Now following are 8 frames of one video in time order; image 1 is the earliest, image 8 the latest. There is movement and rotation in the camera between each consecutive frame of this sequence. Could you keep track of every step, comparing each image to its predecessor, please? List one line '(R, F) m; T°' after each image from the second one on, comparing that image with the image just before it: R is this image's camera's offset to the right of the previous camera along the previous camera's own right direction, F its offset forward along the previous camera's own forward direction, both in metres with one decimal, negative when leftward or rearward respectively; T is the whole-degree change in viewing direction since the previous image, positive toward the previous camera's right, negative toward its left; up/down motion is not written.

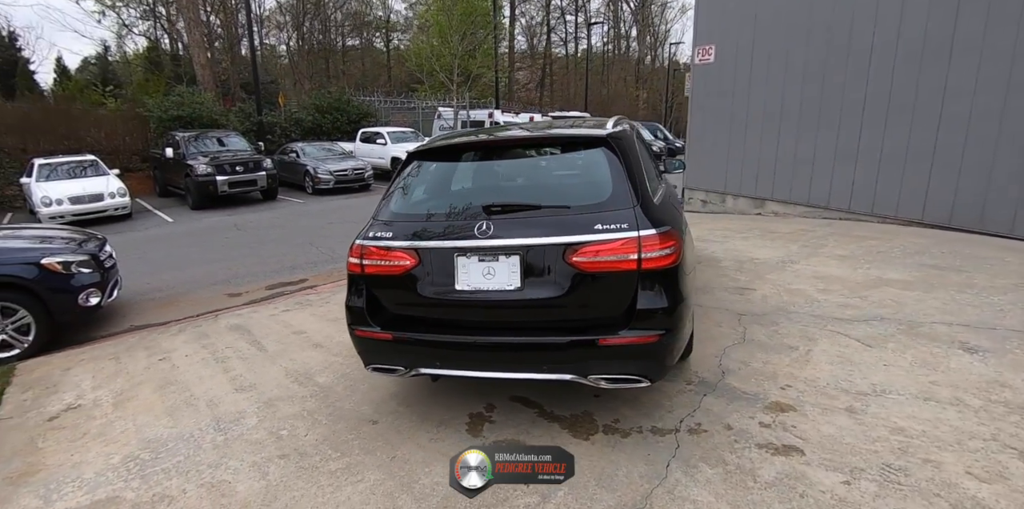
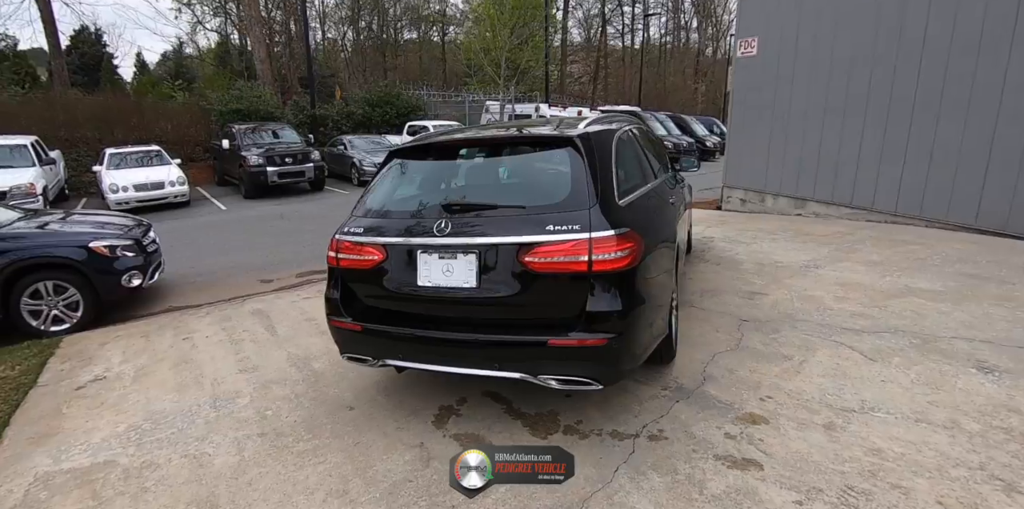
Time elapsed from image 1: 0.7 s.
(+0.5, 0.0) m; -6°
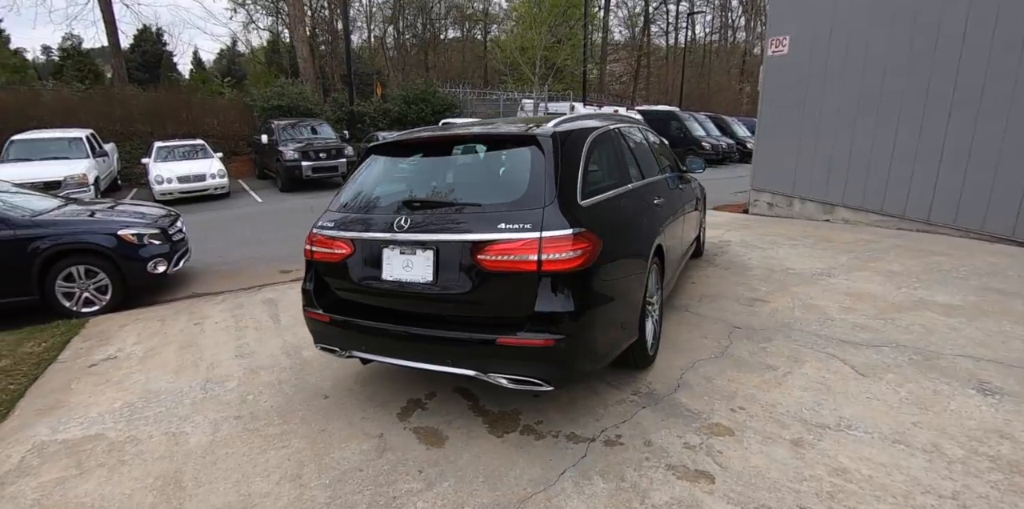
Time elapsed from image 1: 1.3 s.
(+0.4, 0.0) m; -5°
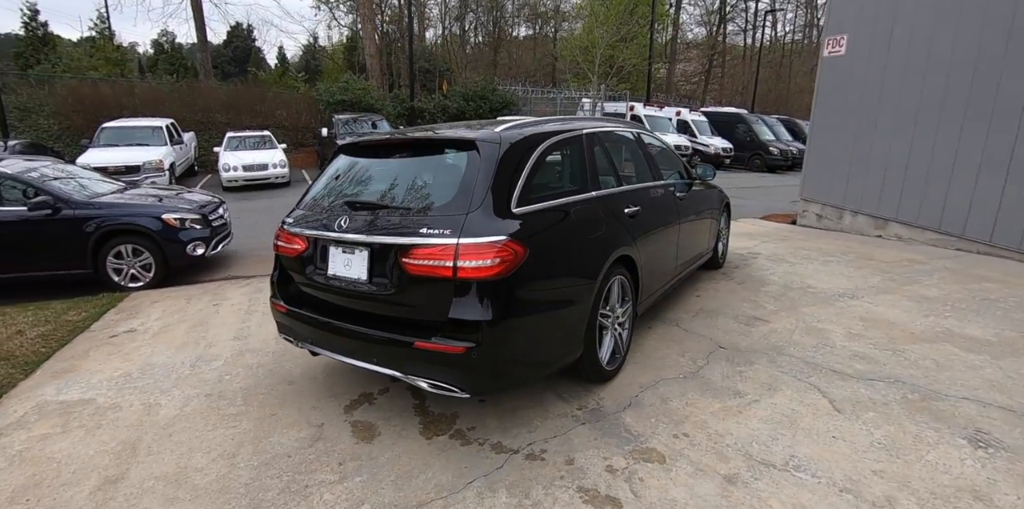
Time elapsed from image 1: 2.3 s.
(+0.7, +0.1) m; -8°
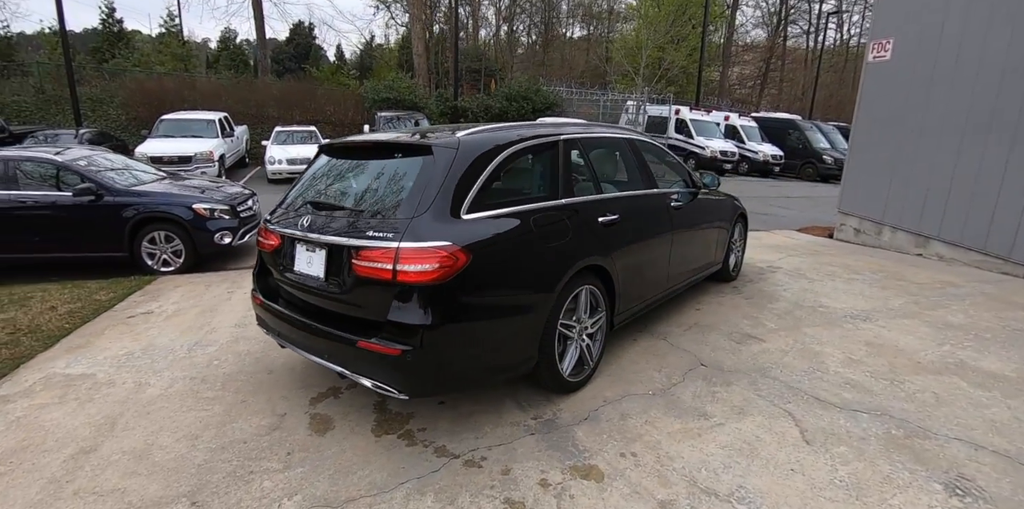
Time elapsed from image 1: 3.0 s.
(+0.5, 0.0) m; -6°
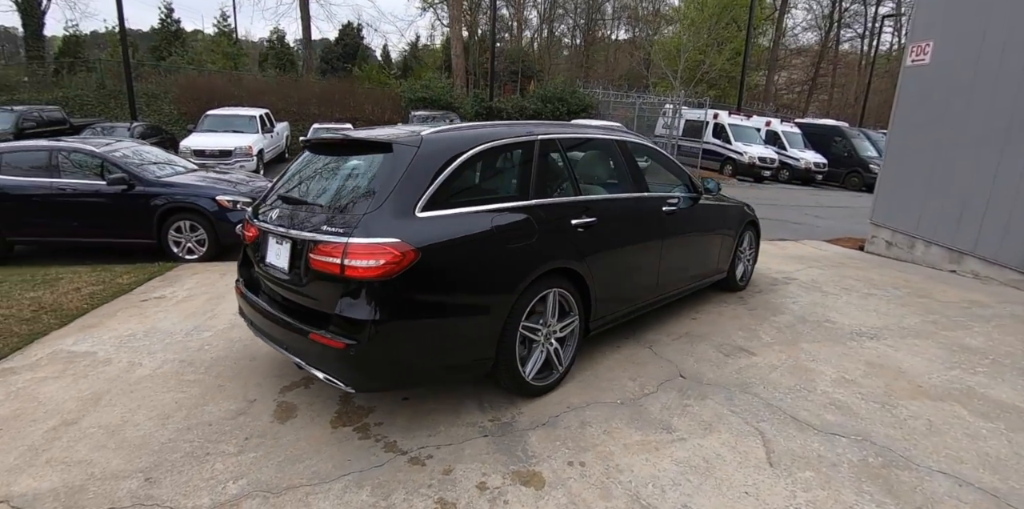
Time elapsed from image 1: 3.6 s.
(+0.4, 0.0) m; -5°
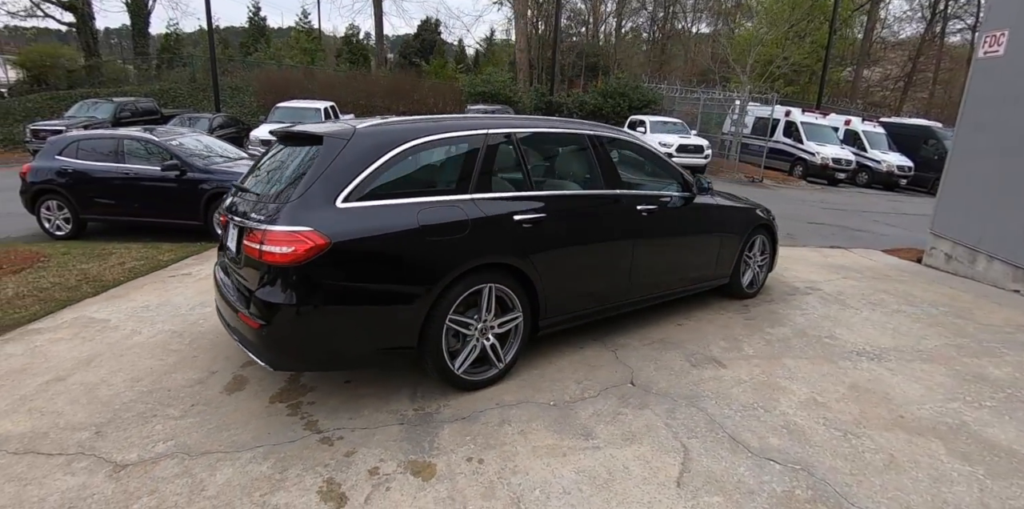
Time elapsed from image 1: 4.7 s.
(+0.8, +0.1) m; -9°
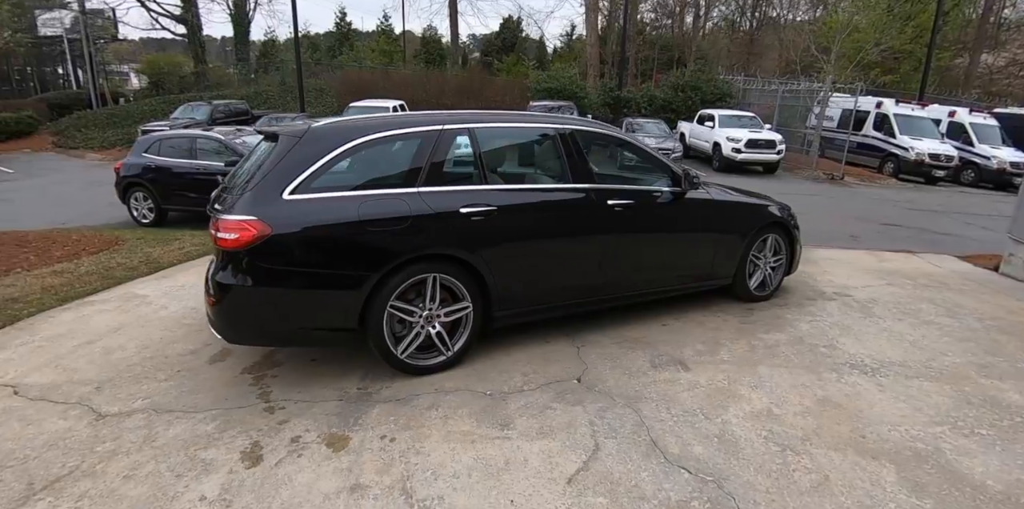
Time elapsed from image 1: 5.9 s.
(+0.8, 0.0) m; -10°
